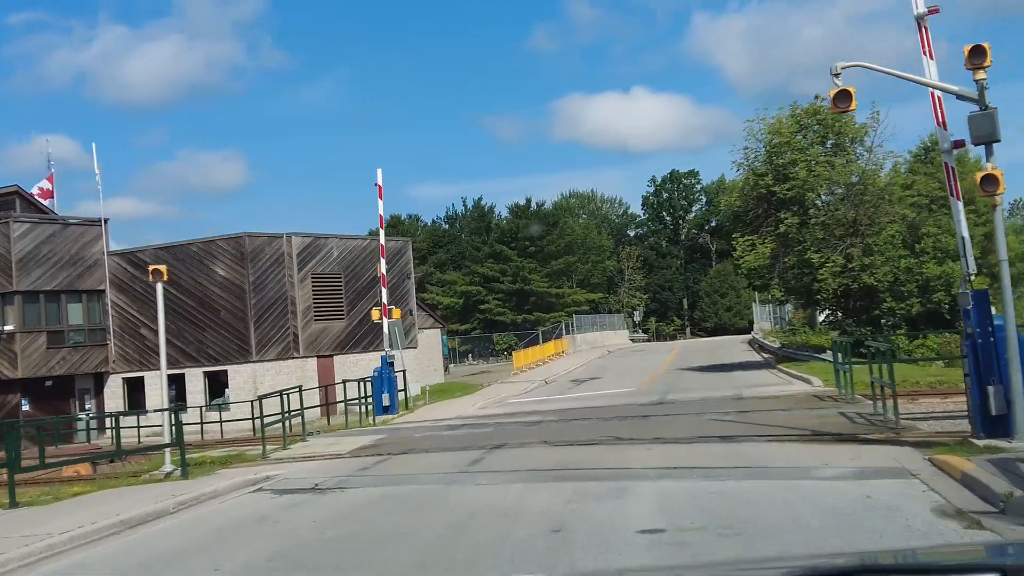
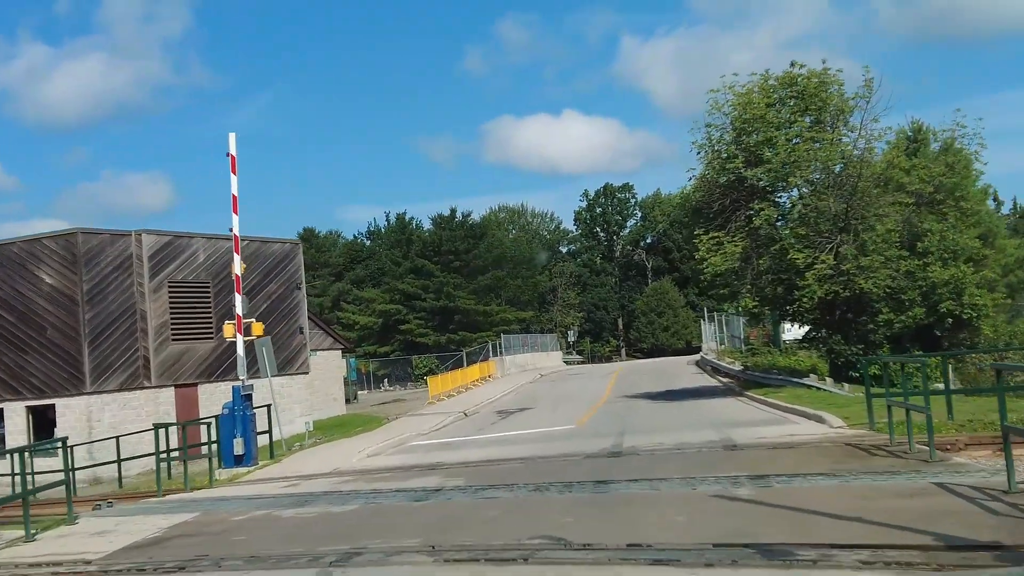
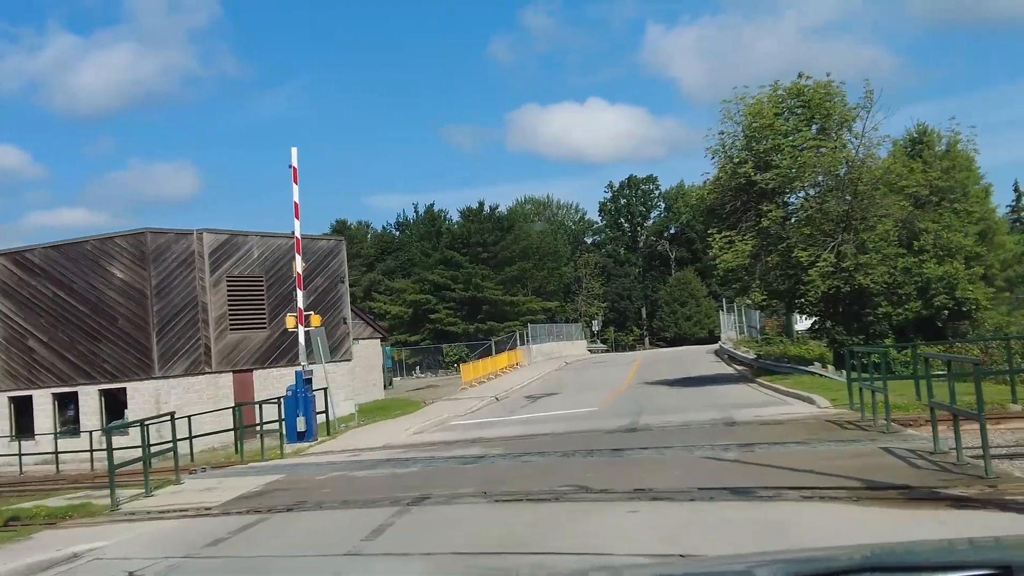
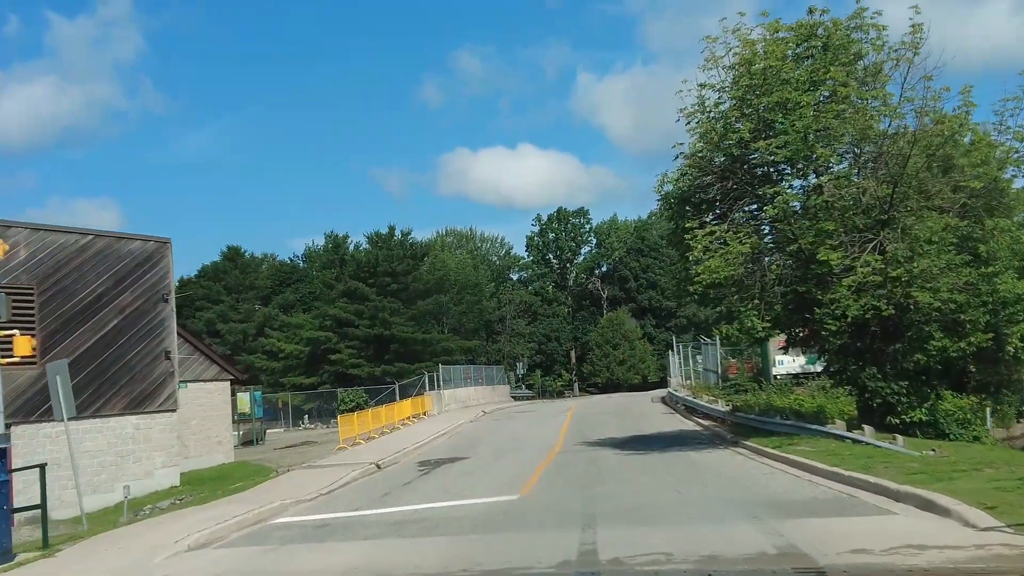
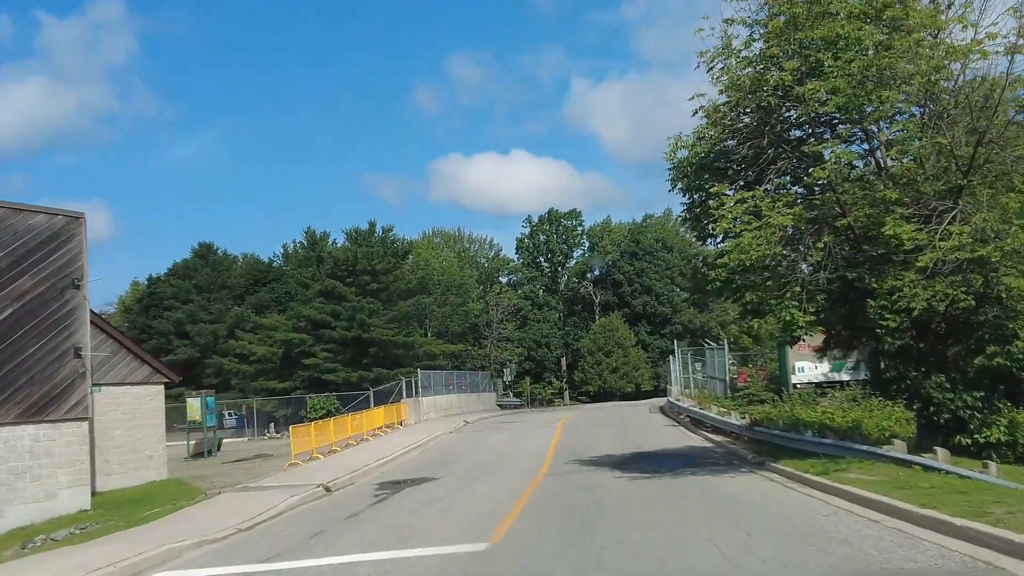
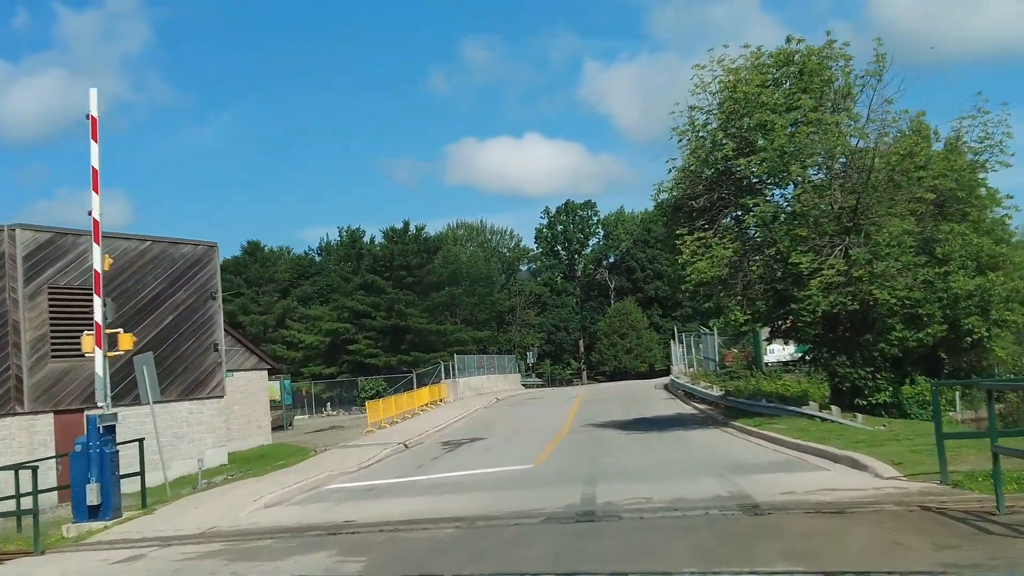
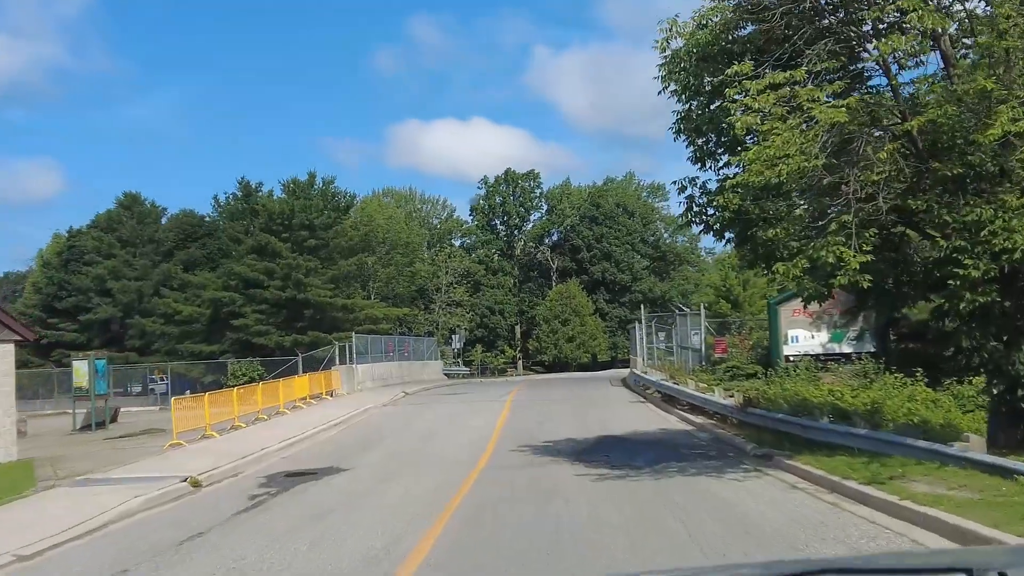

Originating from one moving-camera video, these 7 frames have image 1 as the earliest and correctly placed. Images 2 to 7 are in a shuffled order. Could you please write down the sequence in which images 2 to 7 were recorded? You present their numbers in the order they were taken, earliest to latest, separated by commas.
3, 2, 6, 4, 5, 7
